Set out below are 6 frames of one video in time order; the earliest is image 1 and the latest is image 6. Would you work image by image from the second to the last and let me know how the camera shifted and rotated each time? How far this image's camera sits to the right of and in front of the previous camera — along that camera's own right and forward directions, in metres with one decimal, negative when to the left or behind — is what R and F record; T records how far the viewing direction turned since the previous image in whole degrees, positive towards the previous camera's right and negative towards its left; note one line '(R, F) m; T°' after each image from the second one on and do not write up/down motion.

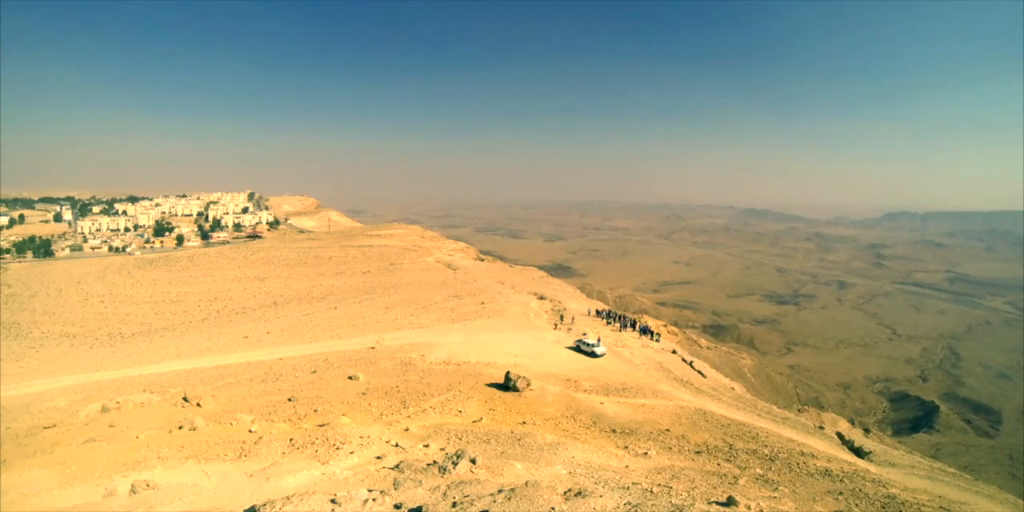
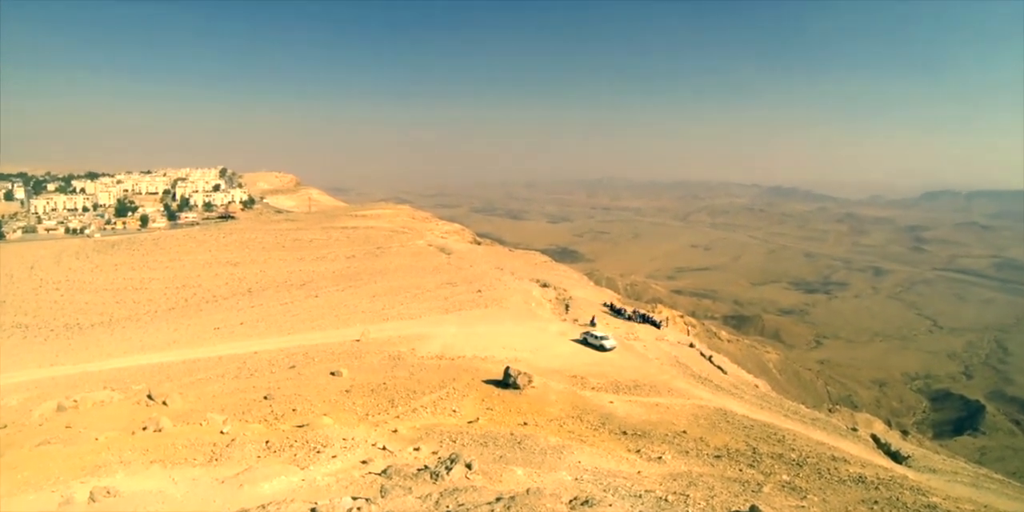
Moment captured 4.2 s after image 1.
(0.0, +2.4) m; 0°
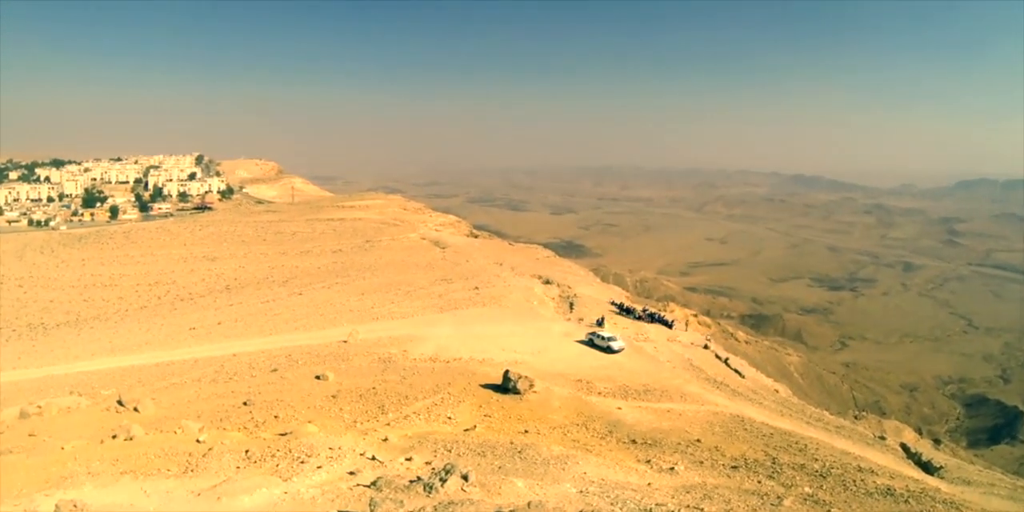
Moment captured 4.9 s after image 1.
(0.0, +1.7) m; 0°
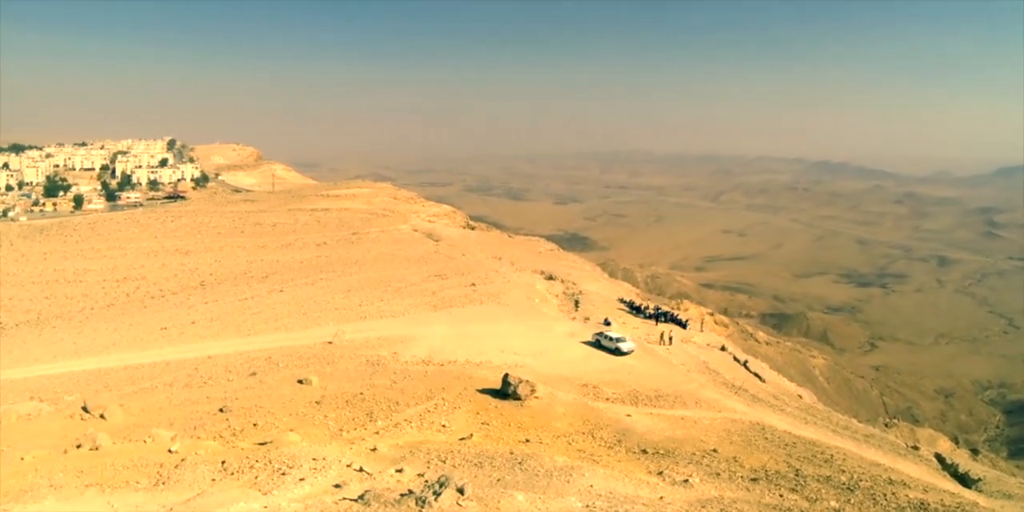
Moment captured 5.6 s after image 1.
(0.0, +1.7) m; 0°
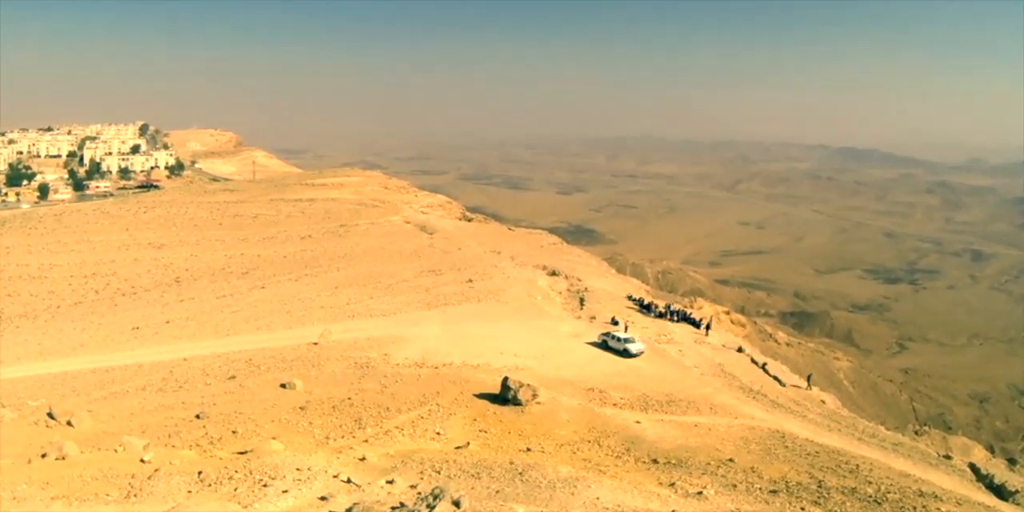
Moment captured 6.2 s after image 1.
(0.0, +1.4) m; 0°
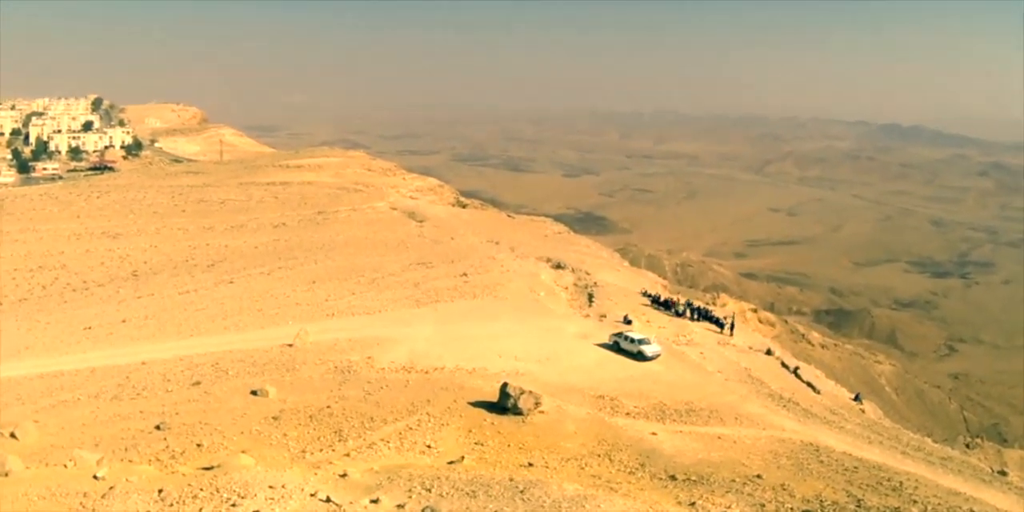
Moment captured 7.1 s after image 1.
(0.0, +2.0) m; 0°
